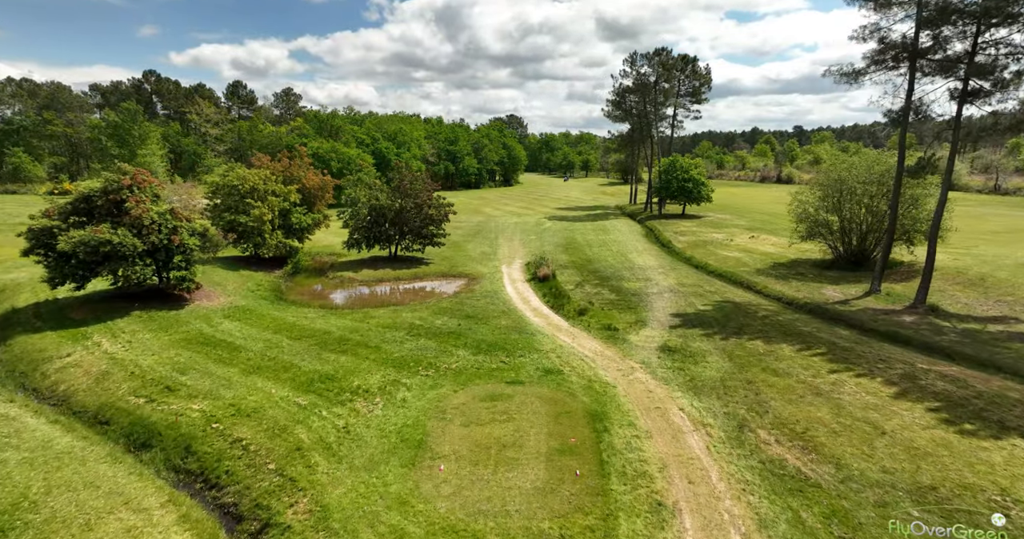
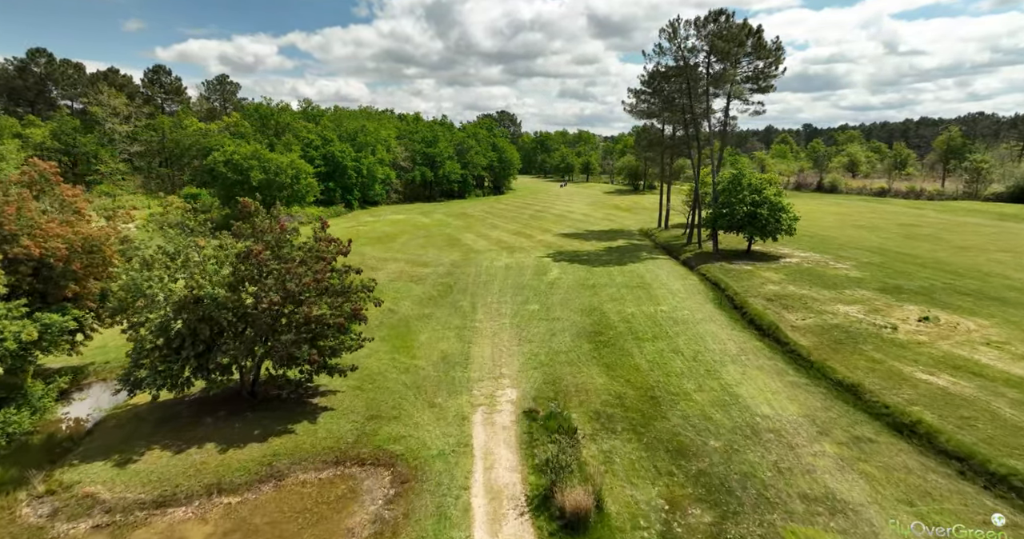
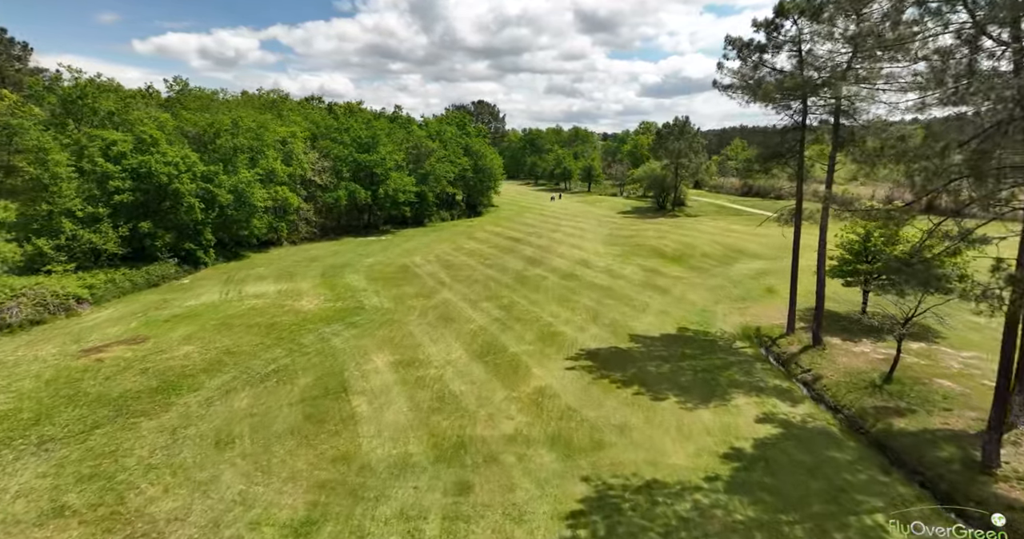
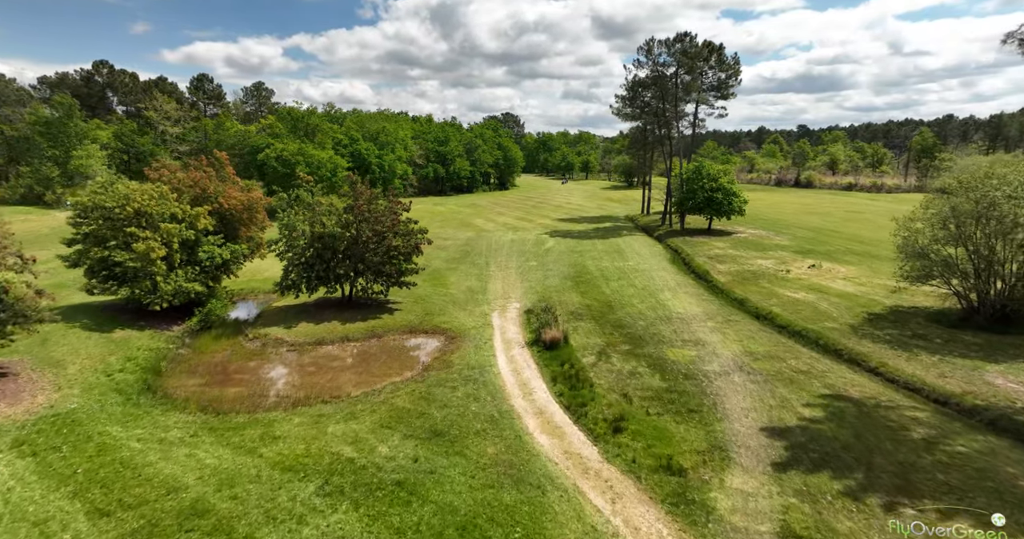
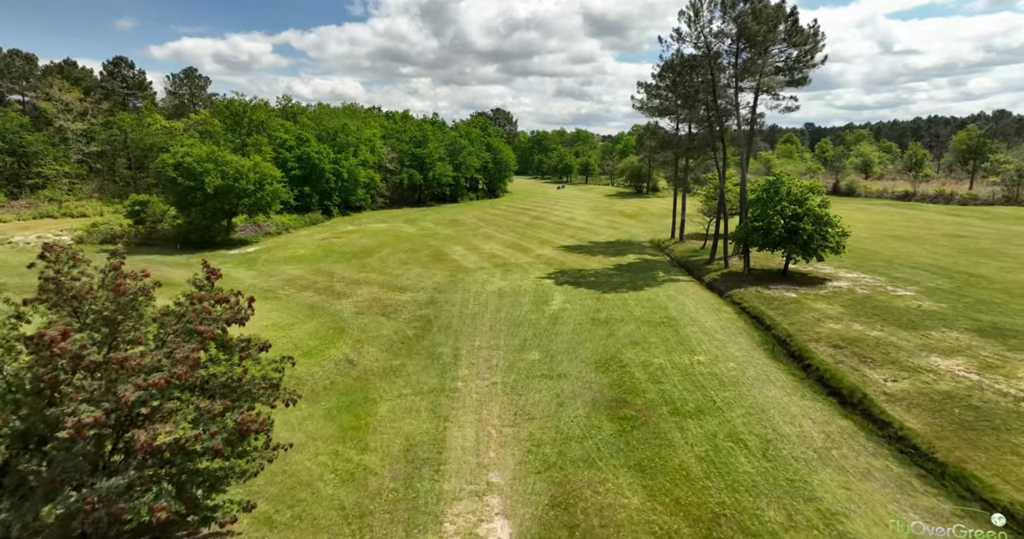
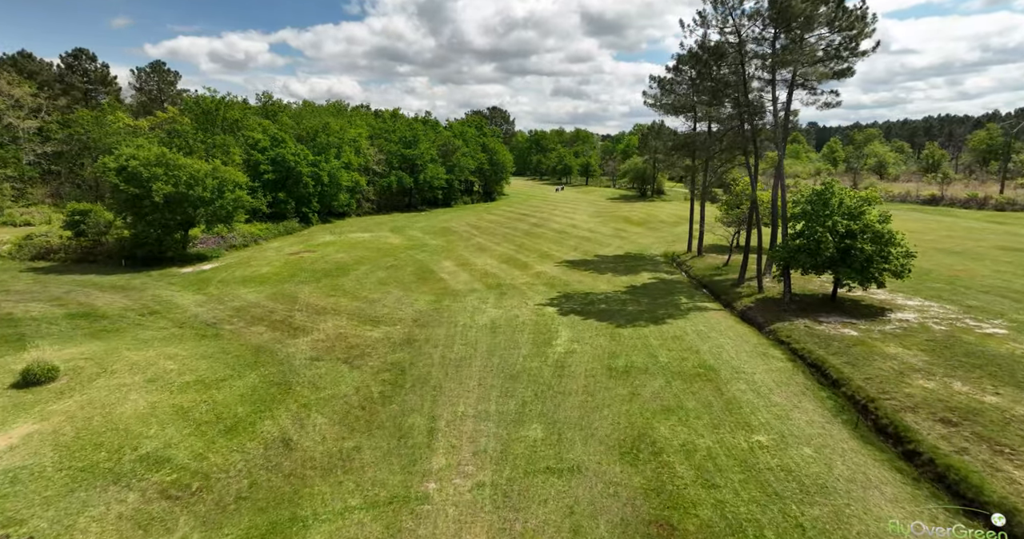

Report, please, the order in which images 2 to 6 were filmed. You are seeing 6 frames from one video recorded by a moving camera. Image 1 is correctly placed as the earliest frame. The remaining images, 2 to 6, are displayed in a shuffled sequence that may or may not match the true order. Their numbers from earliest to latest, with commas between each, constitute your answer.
4, 2, 5, 6, 3
